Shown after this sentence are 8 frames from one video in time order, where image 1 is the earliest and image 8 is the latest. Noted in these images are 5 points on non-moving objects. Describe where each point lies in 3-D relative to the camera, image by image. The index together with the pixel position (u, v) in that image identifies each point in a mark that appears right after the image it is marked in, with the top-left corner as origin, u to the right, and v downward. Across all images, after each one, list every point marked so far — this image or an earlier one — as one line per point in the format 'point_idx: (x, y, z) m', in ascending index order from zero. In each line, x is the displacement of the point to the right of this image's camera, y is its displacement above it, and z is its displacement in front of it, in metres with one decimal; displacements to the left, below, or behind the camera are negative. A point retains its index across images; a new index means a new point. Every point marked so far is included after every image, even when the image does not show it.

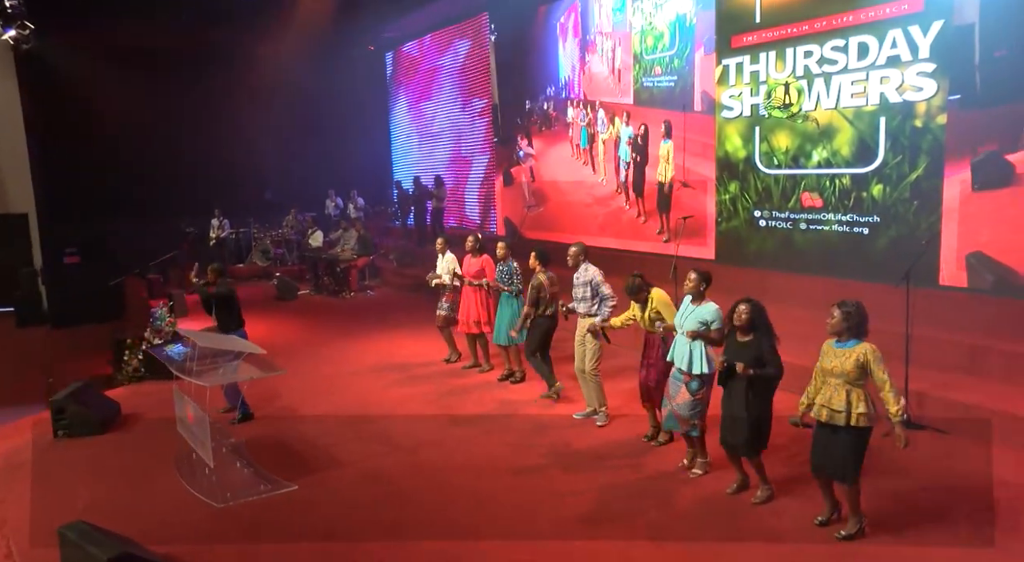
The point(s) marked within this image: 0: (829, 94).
0: (+3.7, +2.2, +8.7) m
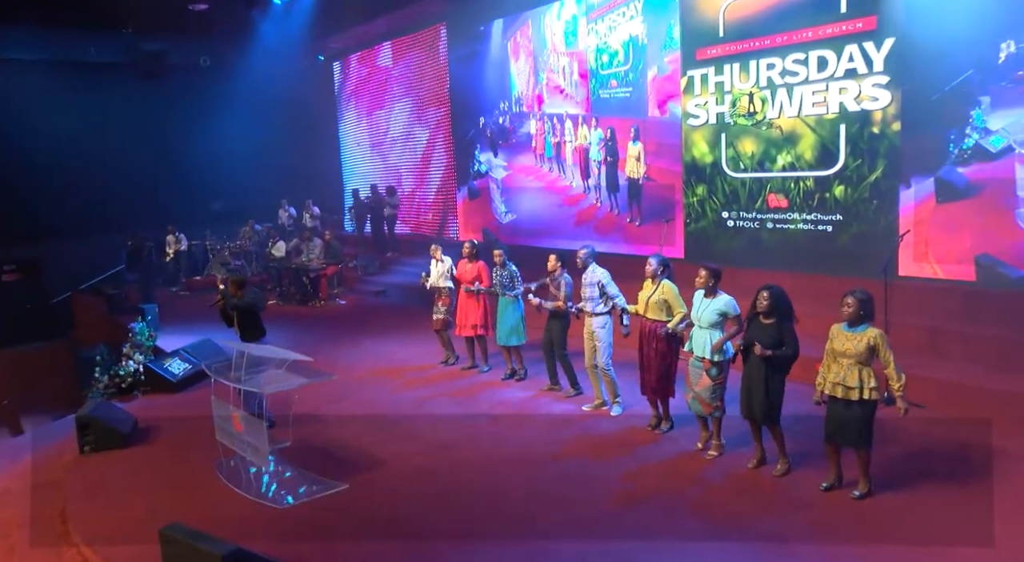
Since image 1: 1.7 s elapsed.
0: (+3.6, +2.3, +9.5) m
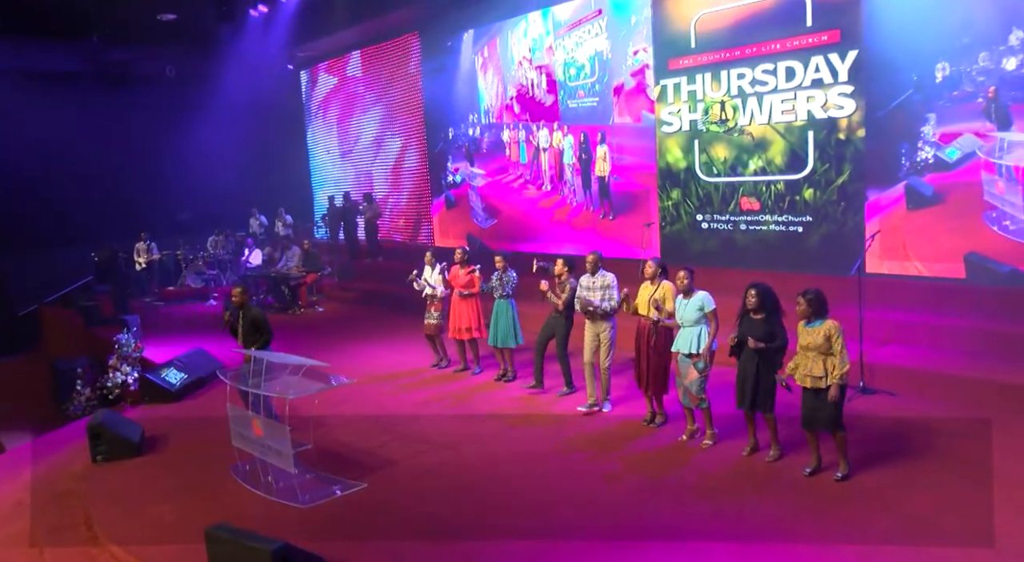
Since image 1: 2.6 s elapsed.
0: (+3.4, +2.3, +10.0) m
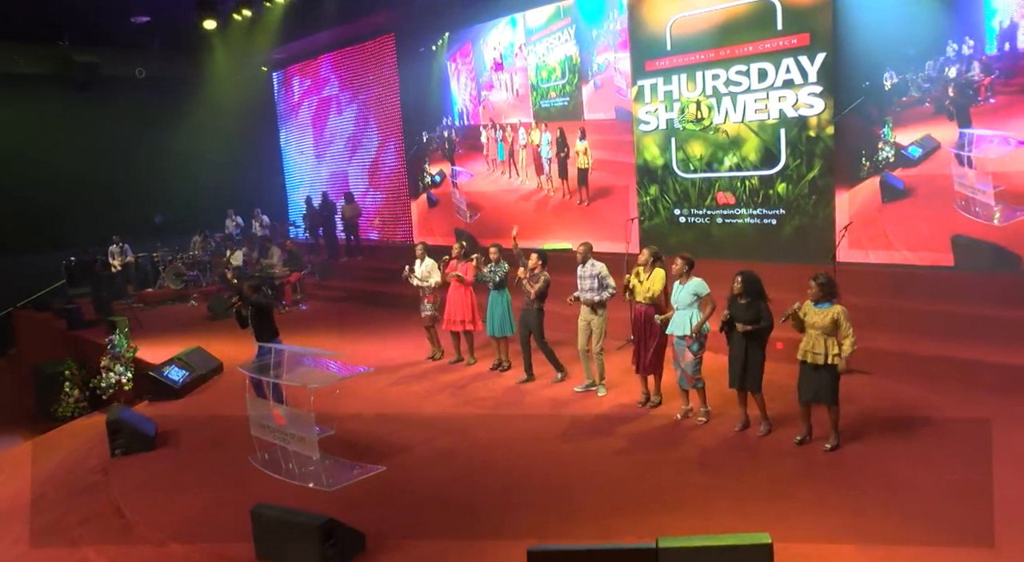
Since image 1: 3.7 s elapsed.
0: (+3.2, +2.4, +10.6) m
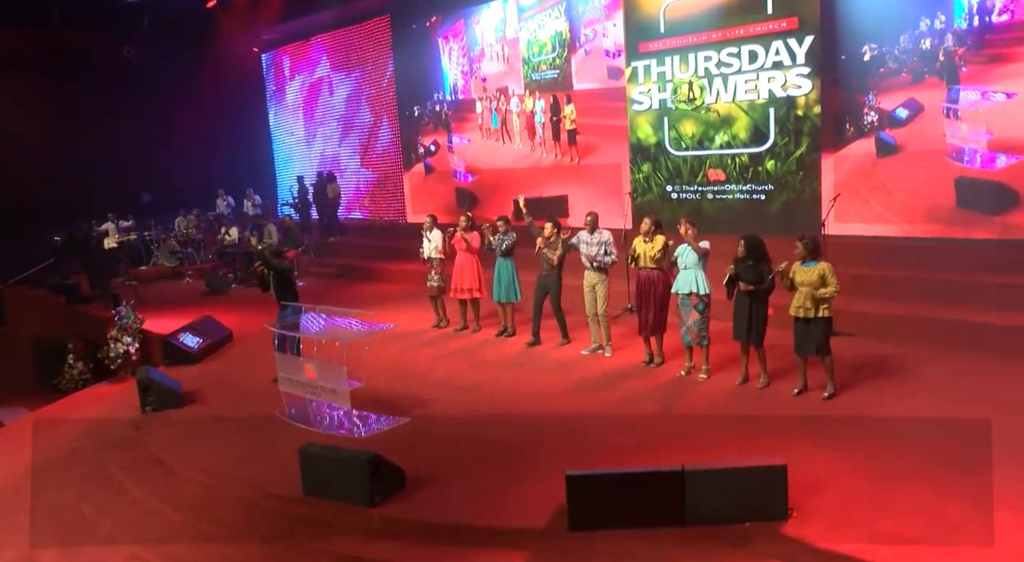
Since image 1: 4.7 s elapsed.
0: (+3.2, +2.8, +11.1) m
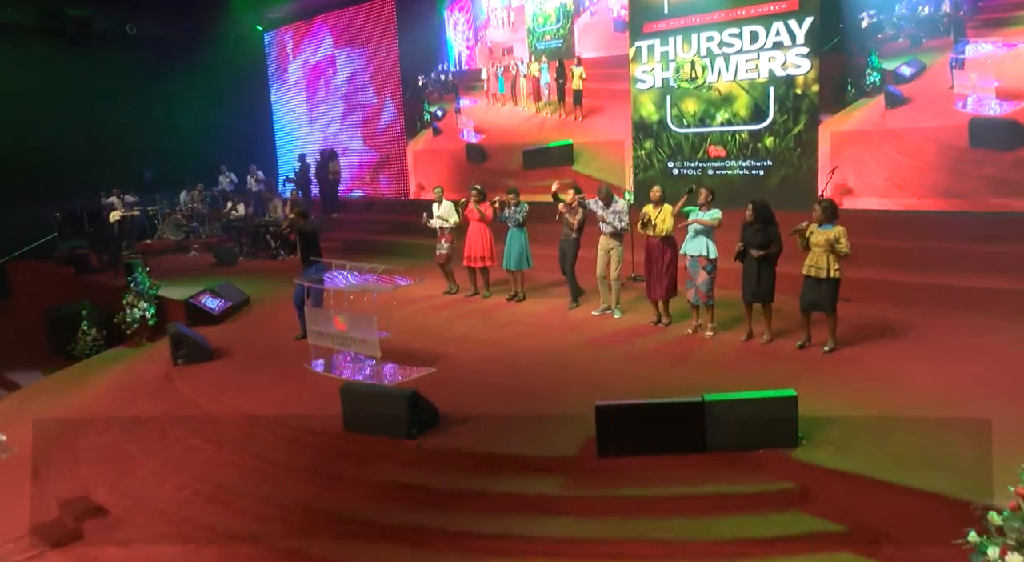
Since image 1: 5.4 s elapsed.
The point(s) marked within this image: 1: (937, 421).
0: (+3.3, +3.2, +11.5) m
1: (+3.1, -1.0, +5.4) m
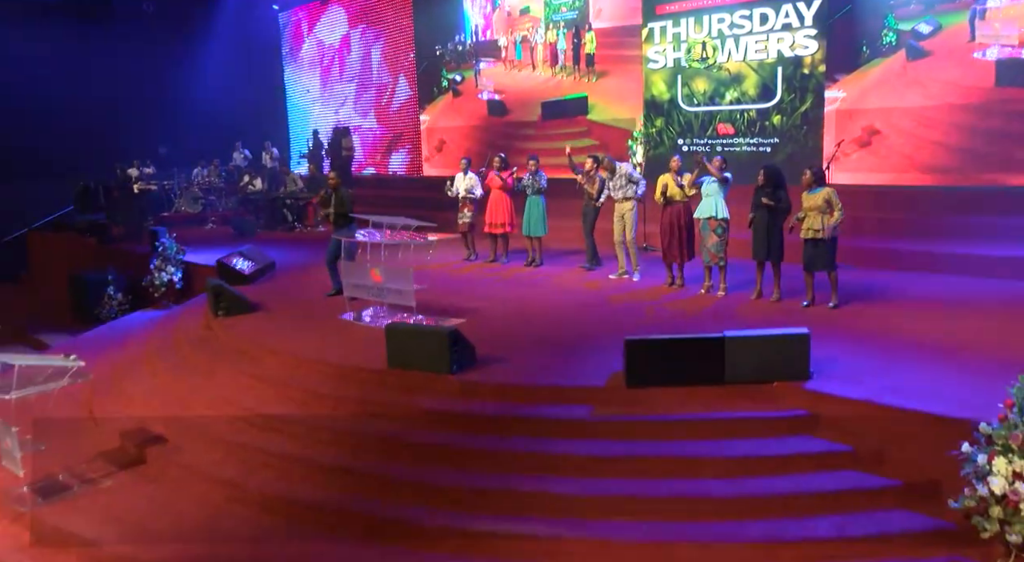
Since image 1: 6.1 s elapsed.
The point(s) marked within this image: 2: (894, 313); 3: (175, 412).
0: (+3.6, +3.7, +11.9) m
1: (+3.3, -0.6, +5.9) m
2: (+3.8, -0.3, +7.4) m
3: (-3.1, -1.2, +6.8) m
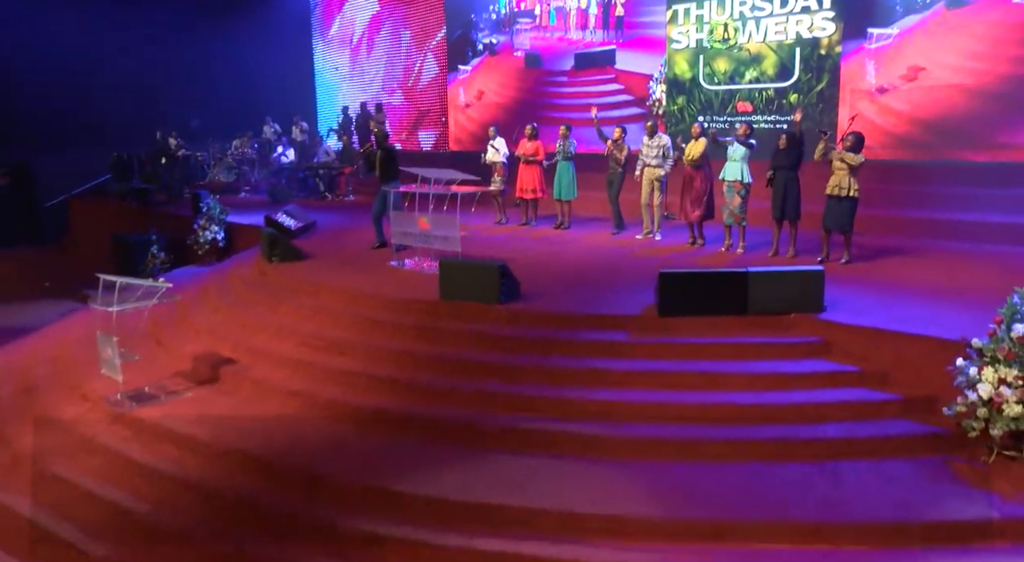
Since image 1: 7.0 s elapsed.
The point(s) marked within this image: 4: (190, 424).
0: (+4.1, +4.2, +12.5) m
1: (+3.7, -0.2, +6.5) m
2: (+4.2, +0.1, +8.0) m
3: (-2.7, -0.6, +7.5) m
4: (-2.6, -1.1, +6.0) m
